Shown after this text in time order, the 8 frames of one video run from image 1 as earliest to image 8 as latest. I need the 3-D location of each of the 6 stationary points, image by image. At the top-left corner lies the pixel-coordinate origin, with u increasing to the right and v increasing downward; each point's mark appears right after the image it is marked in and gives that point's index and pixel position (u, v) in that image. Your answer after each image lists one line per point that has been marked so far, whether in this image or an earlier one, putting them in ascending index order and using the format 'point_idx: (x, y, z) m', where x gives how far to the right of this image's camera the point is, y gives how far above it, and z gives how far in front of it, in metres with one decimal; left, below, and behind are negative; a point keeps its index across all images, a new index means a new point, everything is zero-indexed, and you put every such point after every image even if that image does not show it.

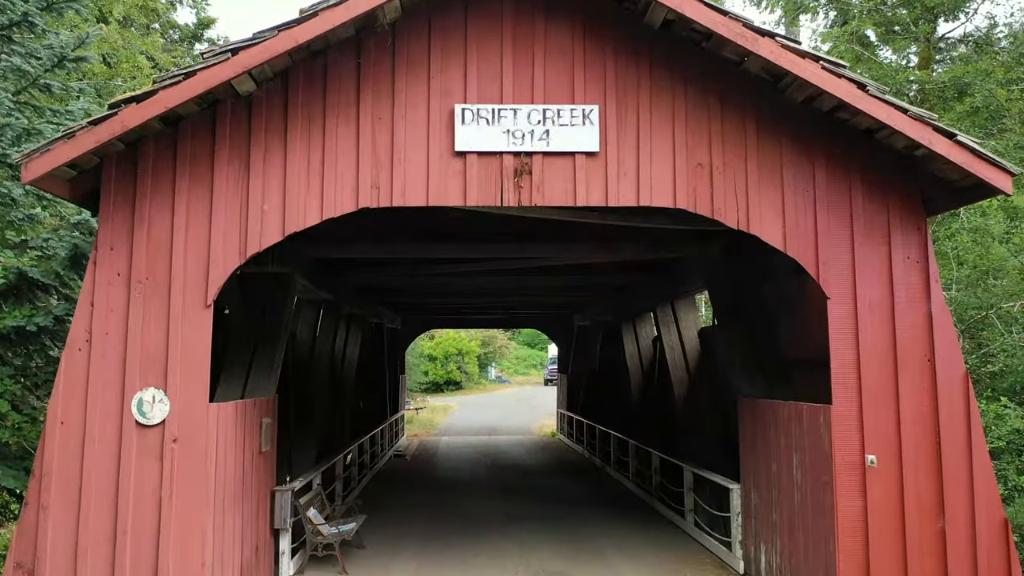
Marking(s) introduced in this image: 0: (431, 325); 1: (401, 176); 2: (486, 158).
0: (-1.6, -0.7, +16.1) m
1: (-0.5, +0.5, +4.1) m
2: (-0.1, +0.6, +4.1) m
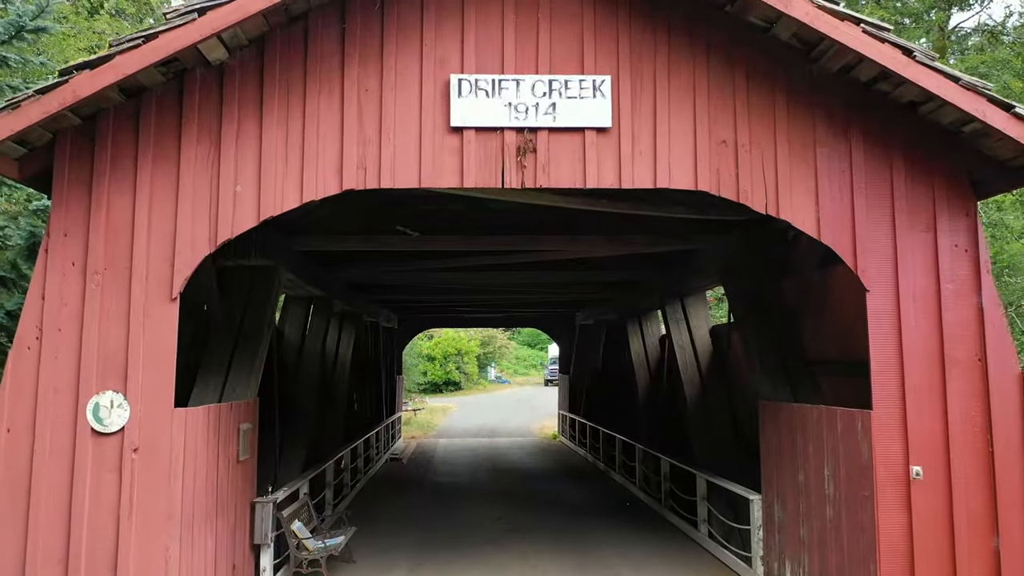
0: (-1.6, -0.7, +15.7) m
1: (-0.5, +0.6, +3.6) m
2: (-0.1, +0.7, +3.7) m
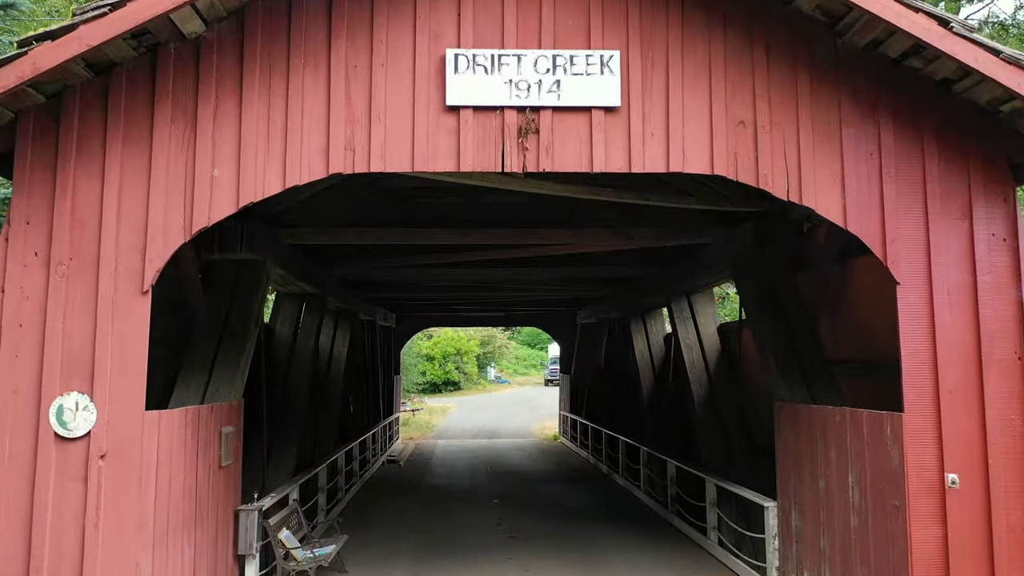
0: (-1.6, -0.6, +15.4) m
1: (-0.5, +0.6, +3.4) m
2: (-0.1, +0.7, +3.4) m
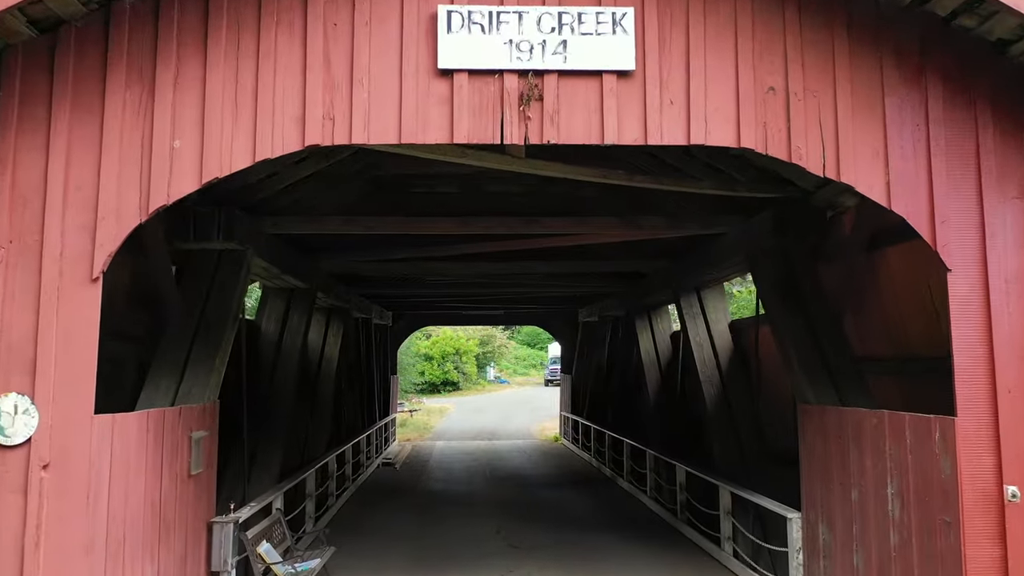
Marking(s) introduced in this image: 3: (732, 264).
0: (-1.6, -0.6, +15.0) m
1: (-0.5, +0.7, +3.0) m
2: (-0.1, +0.7, +3.0) m
3: (+1.5, +0.2, +5.7) m
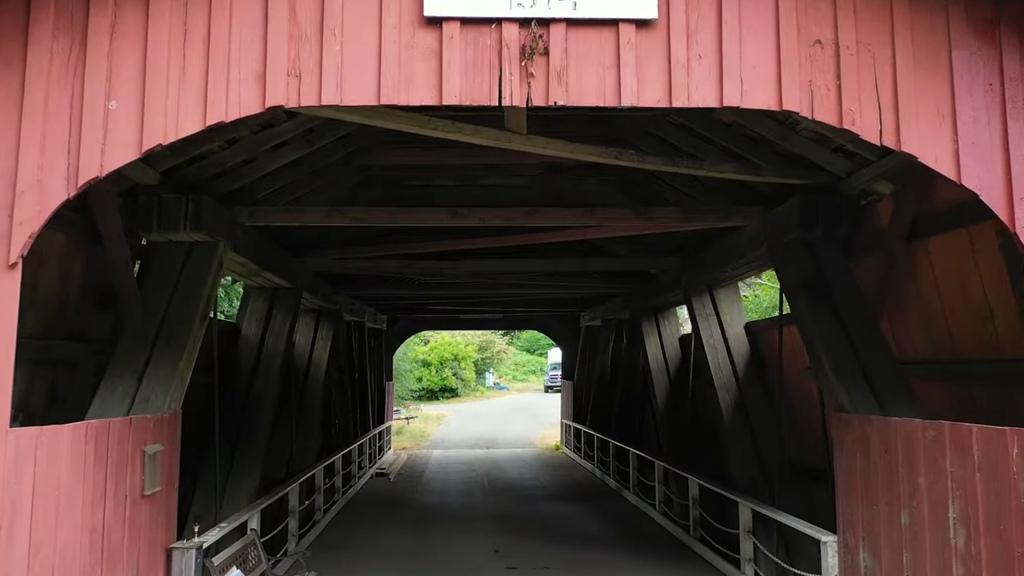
0: (-1.6, -0.7, +14.5) m
1: (-0.5, +0.7, +2.5) m
2: (-0.1, +0.8, +2.5) m
3: (+1.5, +0.2, +5.3) m
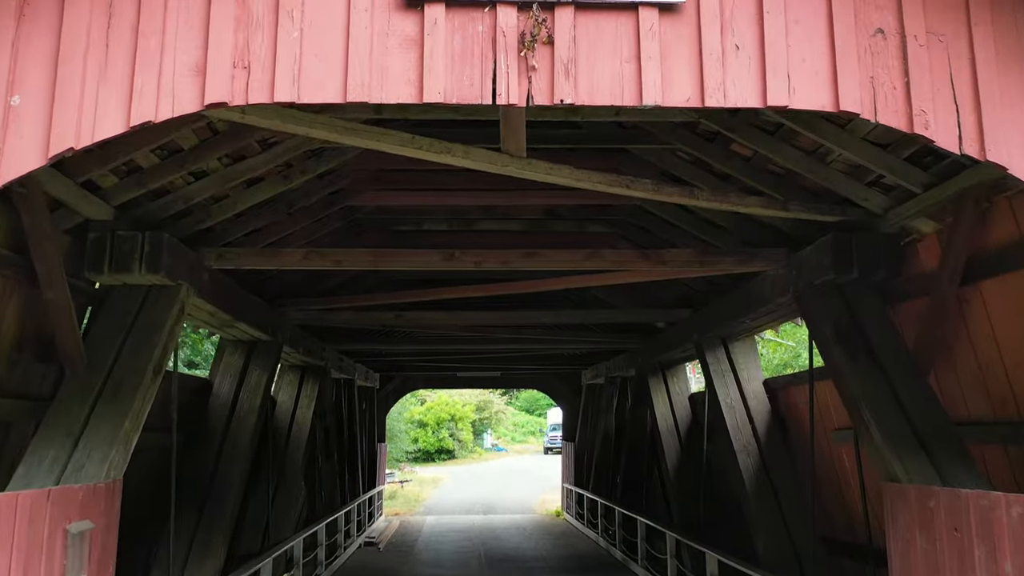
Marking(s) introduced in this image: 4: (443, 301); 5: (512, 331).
0: (-1.6, -1.6, +13.9) m
1: (-0.5, +0.6, +2.1) m
2: (-0.1, +0.7, +2.1) m
3: (+1.5, -0.1, +4.8) m
4: (-0.6, -0.1, +7.4) m
5: (0.0, -0.4, +7.7) m
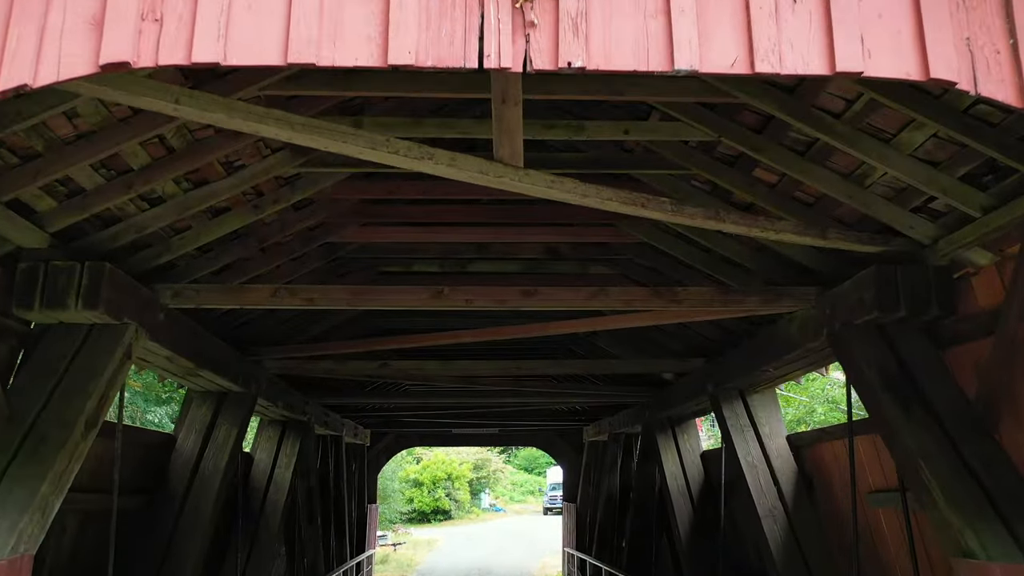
0: (-1.6, -2.4, +13.3) m
1: (-0.5, +0.6, +1.6) m
2: (-0.1, +0.6, +1.6) m
3: (+1.5, -0.3, +4.2) m
4: (-0.6, -0.5, +6.8) m
5: (0.0, -0.8, +7.2) m
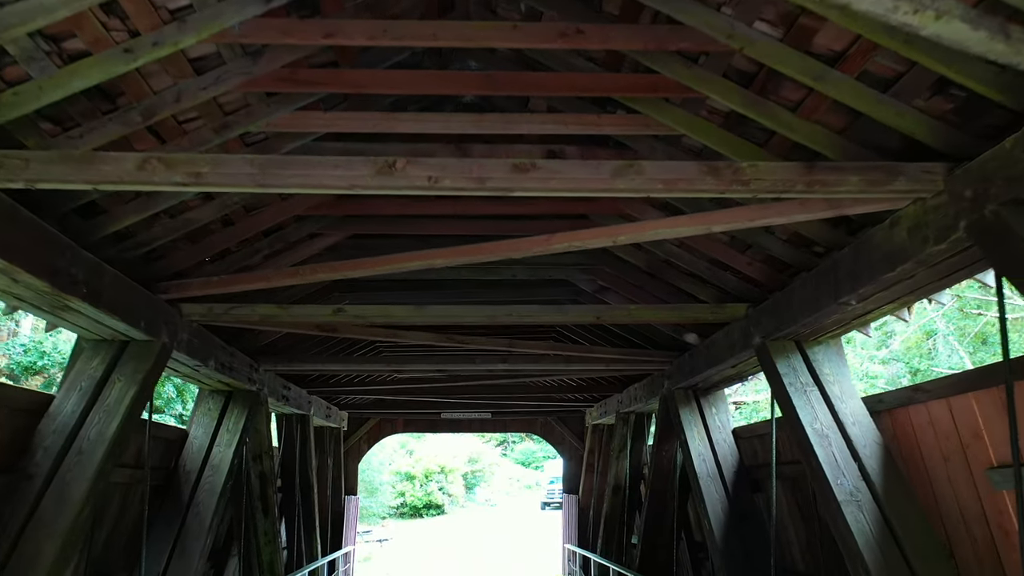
0: (-1.7, -2.0, +12.0) m
1: (-0.6, +0.9, +0.3) m
2: (-0.2, +1.0, +0.4) m
3: (+1.4, +0.1, +3.0) m
4: (-0.7, -0.1, +5.6) m
5: (-0.1, -0.4, +5.9) m
